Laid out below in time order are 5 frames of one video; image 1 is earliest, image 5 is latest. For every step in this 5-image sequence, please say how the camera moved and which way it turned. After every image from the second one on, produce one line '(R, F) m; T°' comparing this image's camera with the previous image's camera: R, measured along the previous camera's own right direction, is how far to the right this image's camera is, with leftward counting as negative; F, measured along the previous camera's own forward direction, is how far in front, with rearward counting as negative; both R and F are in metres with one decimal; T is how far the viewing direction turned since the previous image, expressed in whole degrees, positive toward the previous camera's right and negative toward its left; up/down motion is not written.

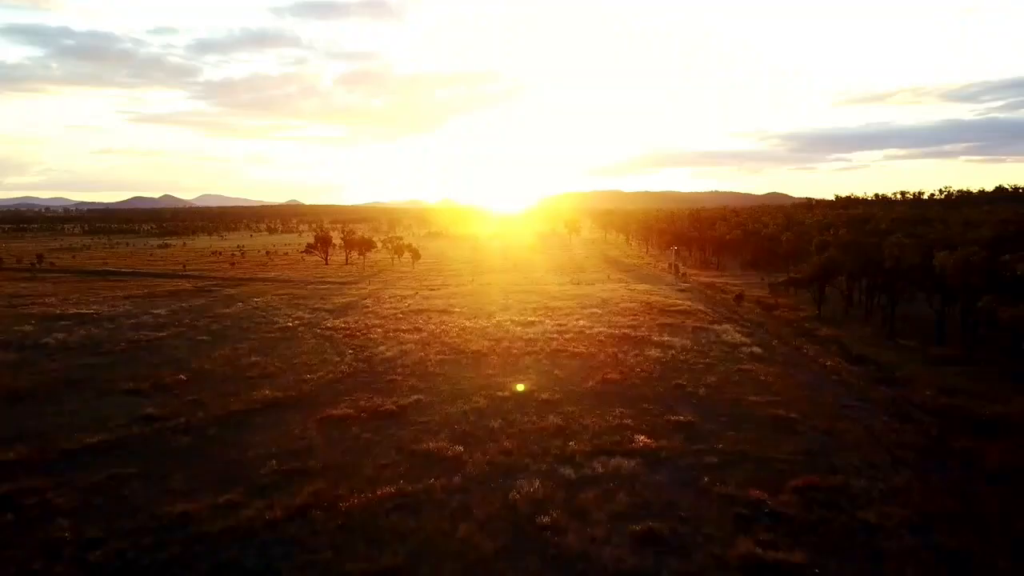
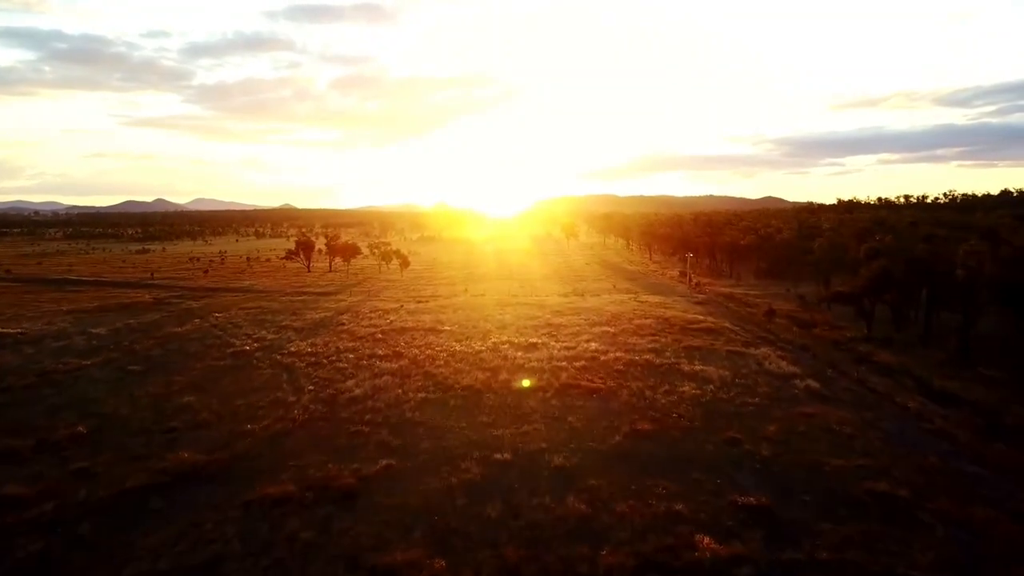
(-0.2, +6.8) m; 0°
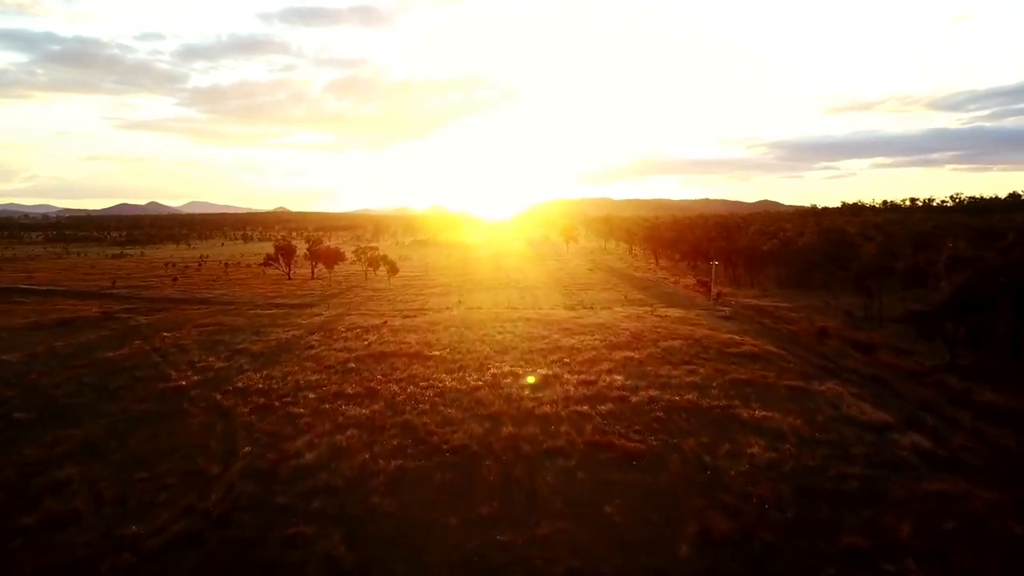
(-0.3, +7.4) m; 0°
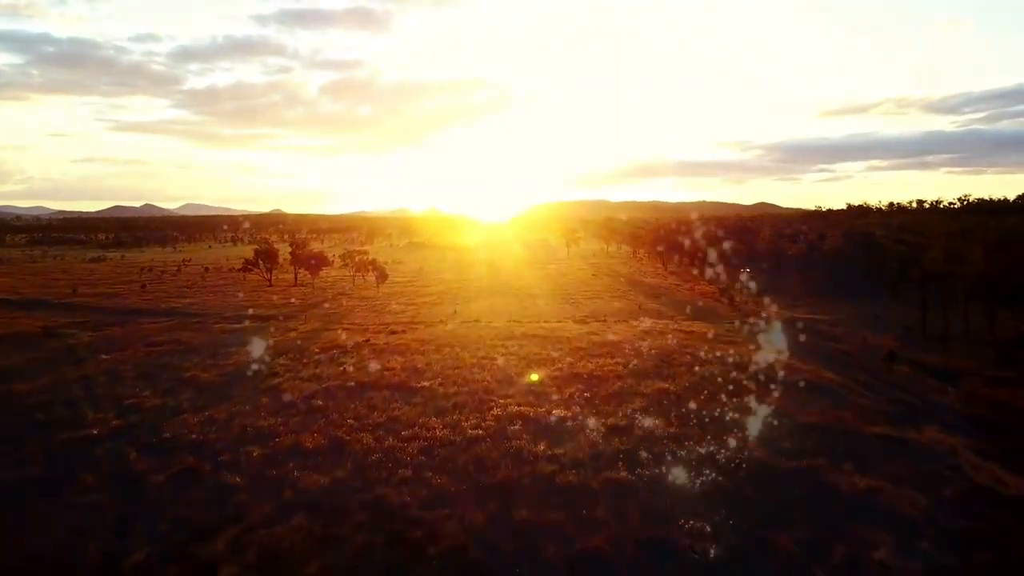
(-0.3, +6.6) m; 0°
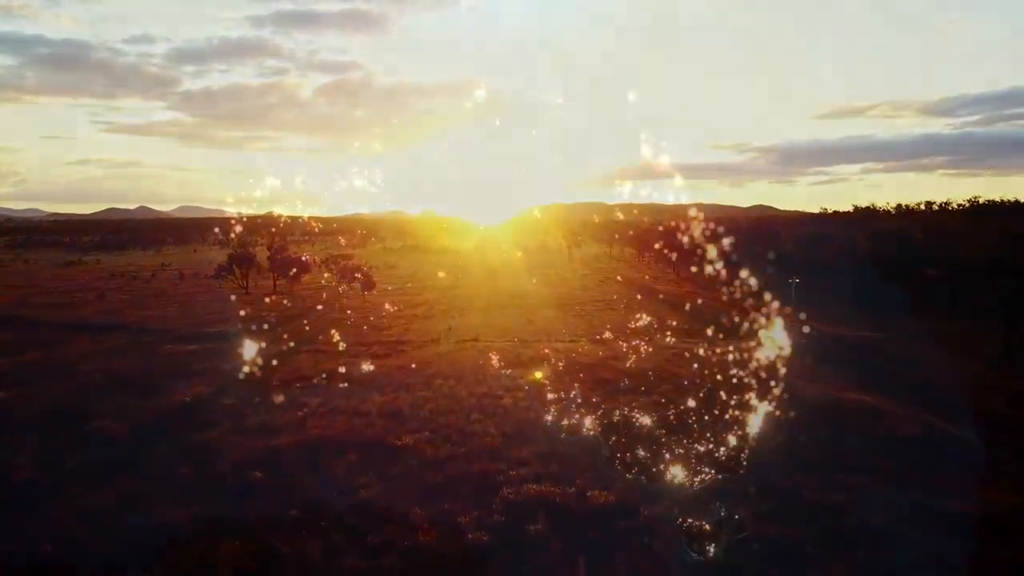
(-0.4, +7.3) m; 0°
